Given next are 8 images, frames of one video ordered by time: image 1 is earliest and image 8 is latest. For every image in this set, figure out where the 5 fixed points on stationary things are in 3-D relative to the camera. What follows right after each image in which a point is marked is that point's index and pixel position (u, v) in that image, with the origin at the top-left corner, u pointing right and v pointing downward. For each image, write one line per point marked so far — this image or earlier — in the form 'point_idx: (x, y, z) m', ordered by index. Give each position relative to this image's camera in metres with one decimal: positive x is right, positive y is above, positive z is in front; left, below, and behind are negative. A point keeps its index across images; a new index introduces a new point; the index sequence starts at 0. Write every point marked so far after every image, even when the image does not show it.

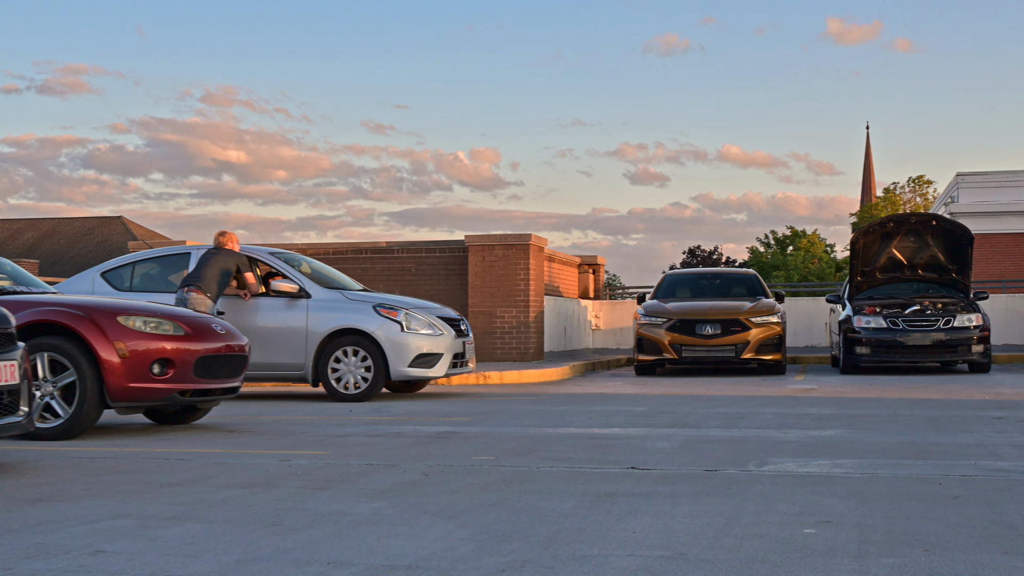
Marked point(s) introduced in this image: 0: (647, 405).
0: (+1.0, -0.9, +9.9) m
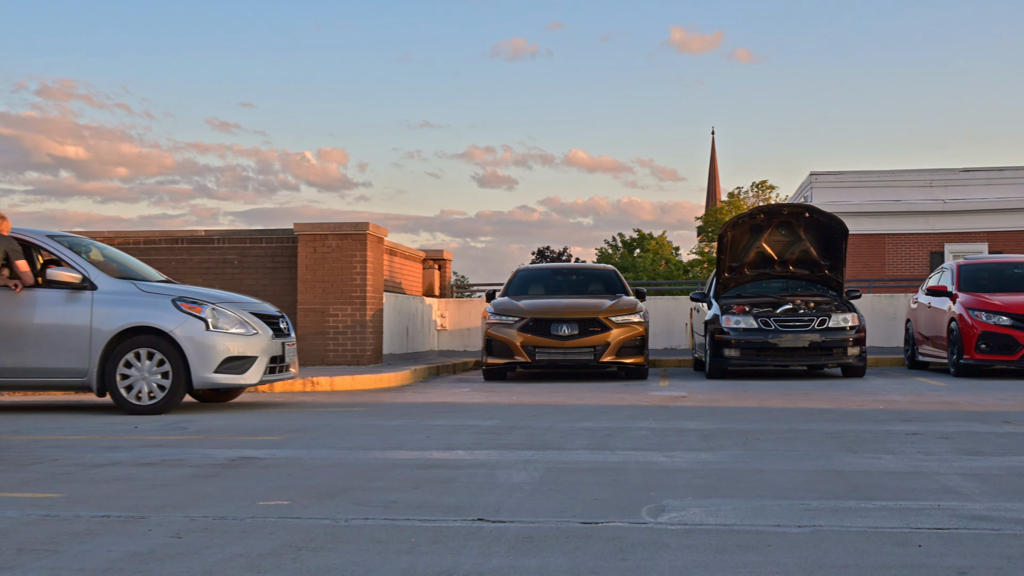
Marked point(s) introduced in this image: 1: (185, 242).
0: (-0.1, -0.8, +8.3) m
1: (-3.8, +0.5, +15.2) m
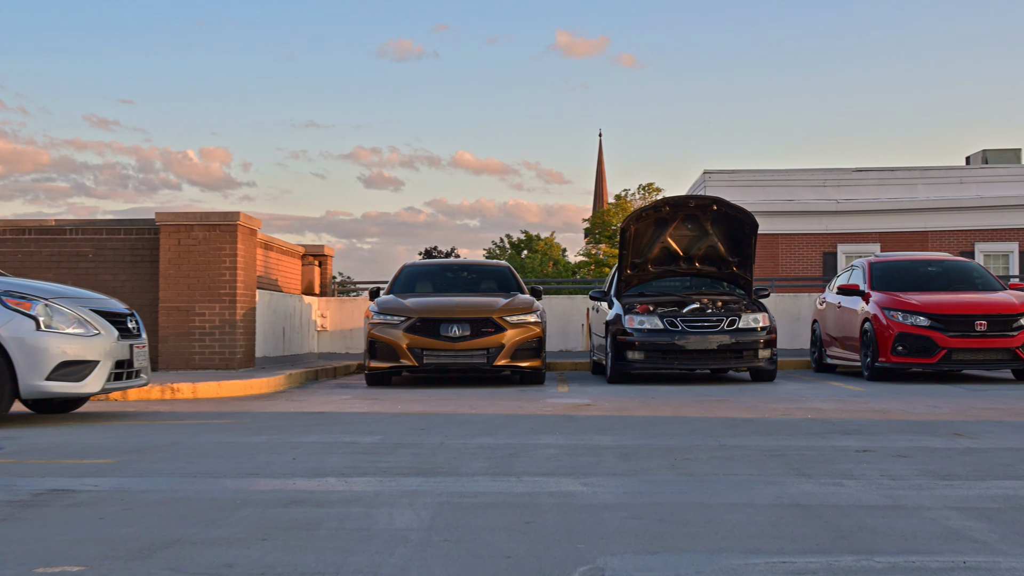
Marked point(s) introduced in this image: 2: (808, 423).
0: (-0.7, -0.8, +7.2) m
1: (-5.0, +0.6, +13.7) m
2: (+1.7, -0.8, +7.8) m
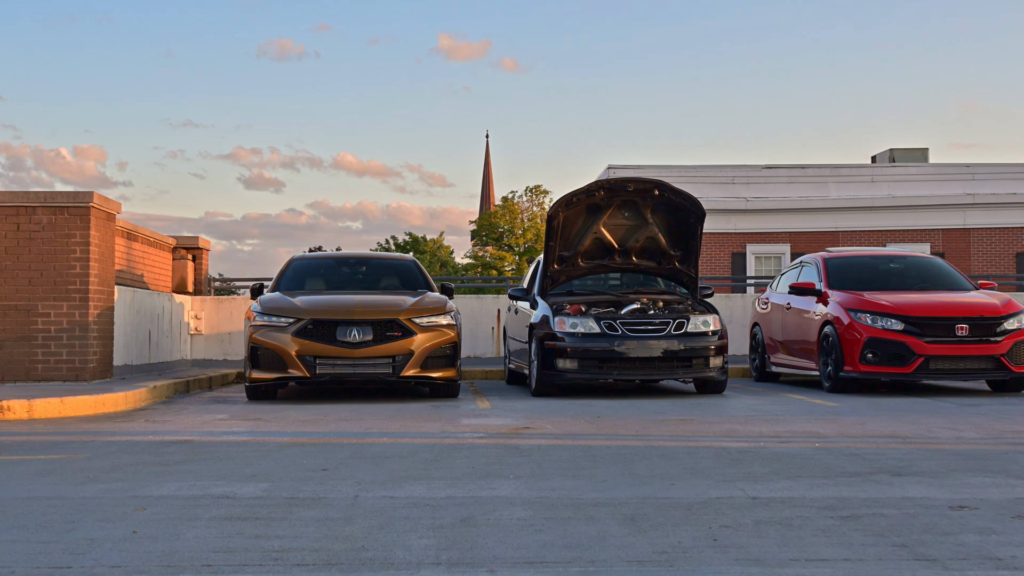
0: (-1.0, -0.7, +5.2) m
1: (-5.8, +0.6, +11.3) m
2: (+1.4, -0.8, +6.0) m
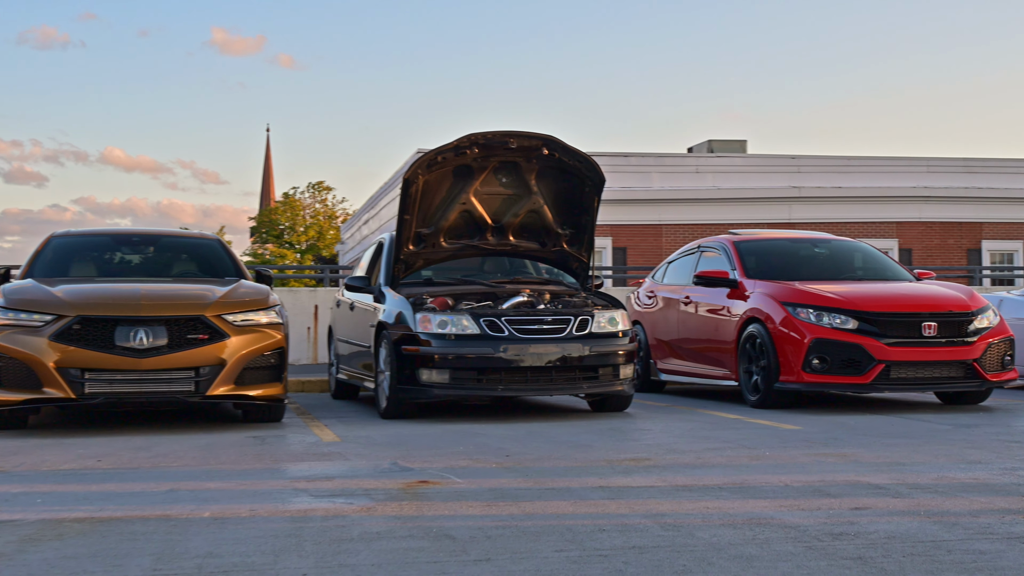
0: (-0.9, -0.6, +2.3) m
1: (-6.7, +0.7, +7.6) m
2: (+1.3, -0.7, +3.6) m
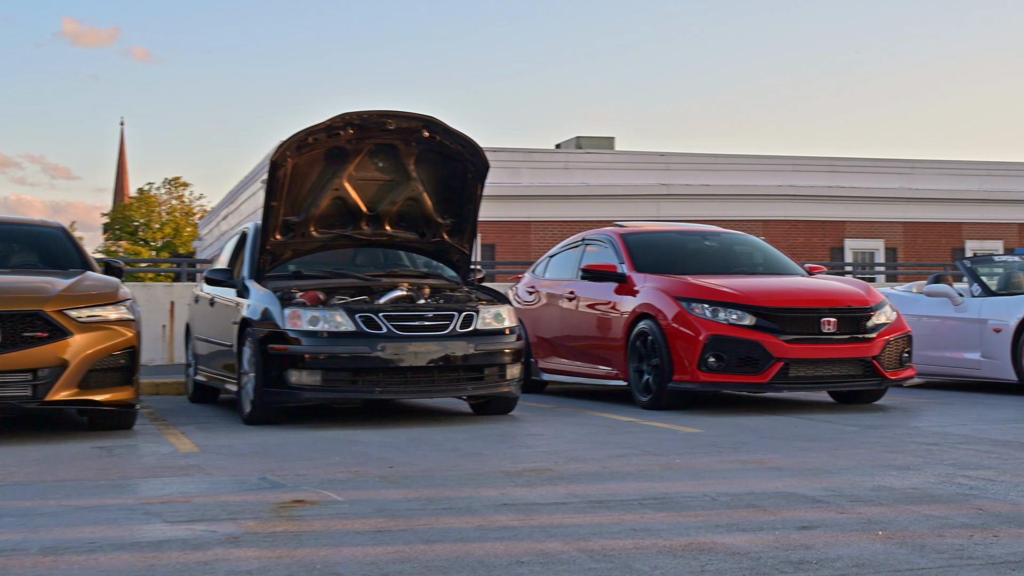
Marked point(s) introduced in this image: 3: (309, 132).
0: (-1.0, -0.6, +1.6) m
1: (-7.3, +0.8, +6.2) m
2: (+1.1, -0.6, +3.1) m
3: (-1.1, +0.9, +7.5) m
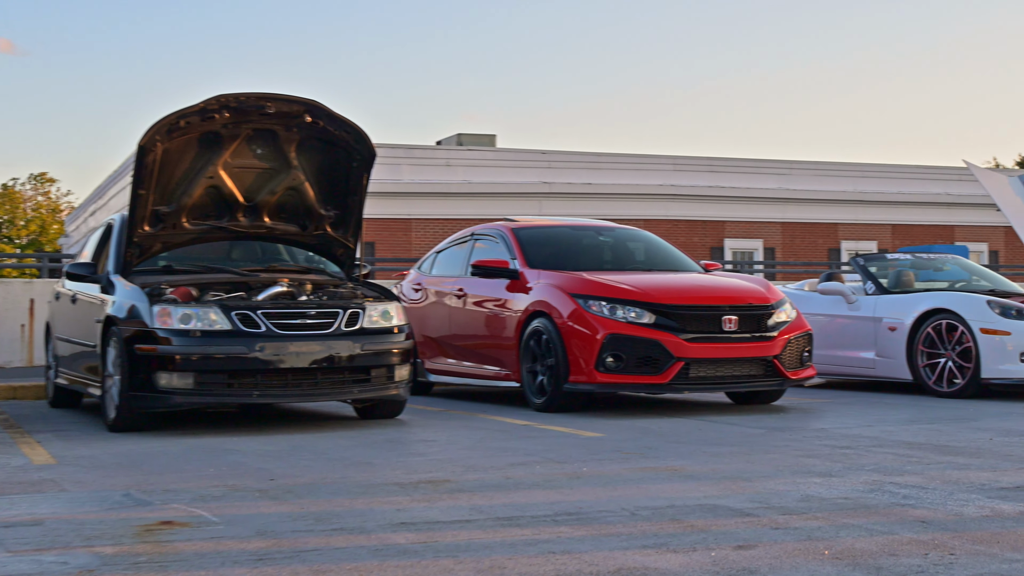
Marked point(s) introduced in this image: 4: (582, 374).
0: (-1.1, -0.6, +1.0) m
1: (-7.7, +0.8, +5.1) m
2: (+0.9, -0.6, +2.7) m
3: (-1.7, +0.9, +6.9) m
4: (+0.4, -0.5, +7.8) m
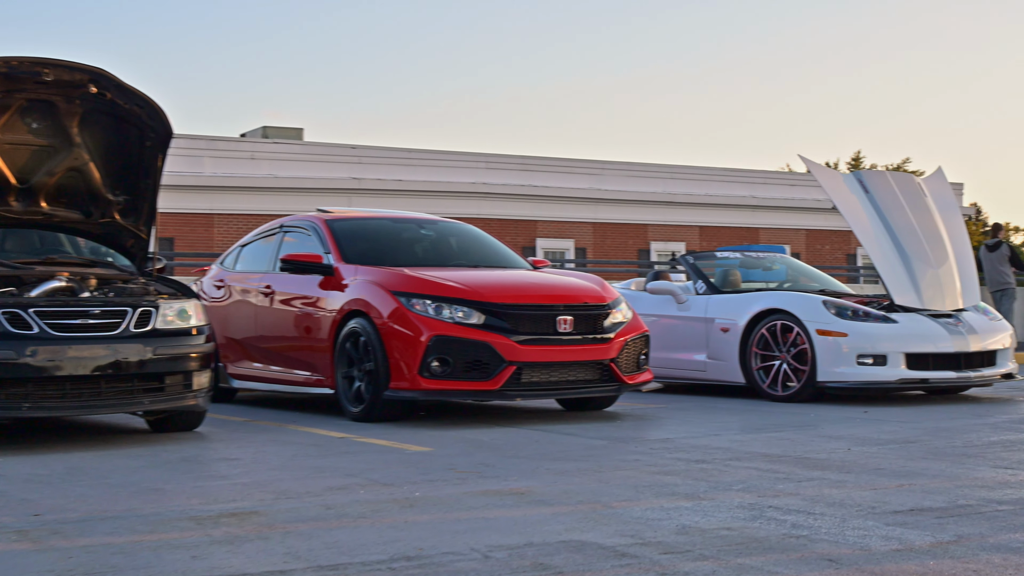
0: (-1.1, -0.6, +0.2) m
1: (-8.2, +0.9, +3.2) m
2: (+0.6, -0.6, +2.1) m
3: (-2.6, +0.9, +5.9) m
4: (-0.6, -0.5, +7.1) m
